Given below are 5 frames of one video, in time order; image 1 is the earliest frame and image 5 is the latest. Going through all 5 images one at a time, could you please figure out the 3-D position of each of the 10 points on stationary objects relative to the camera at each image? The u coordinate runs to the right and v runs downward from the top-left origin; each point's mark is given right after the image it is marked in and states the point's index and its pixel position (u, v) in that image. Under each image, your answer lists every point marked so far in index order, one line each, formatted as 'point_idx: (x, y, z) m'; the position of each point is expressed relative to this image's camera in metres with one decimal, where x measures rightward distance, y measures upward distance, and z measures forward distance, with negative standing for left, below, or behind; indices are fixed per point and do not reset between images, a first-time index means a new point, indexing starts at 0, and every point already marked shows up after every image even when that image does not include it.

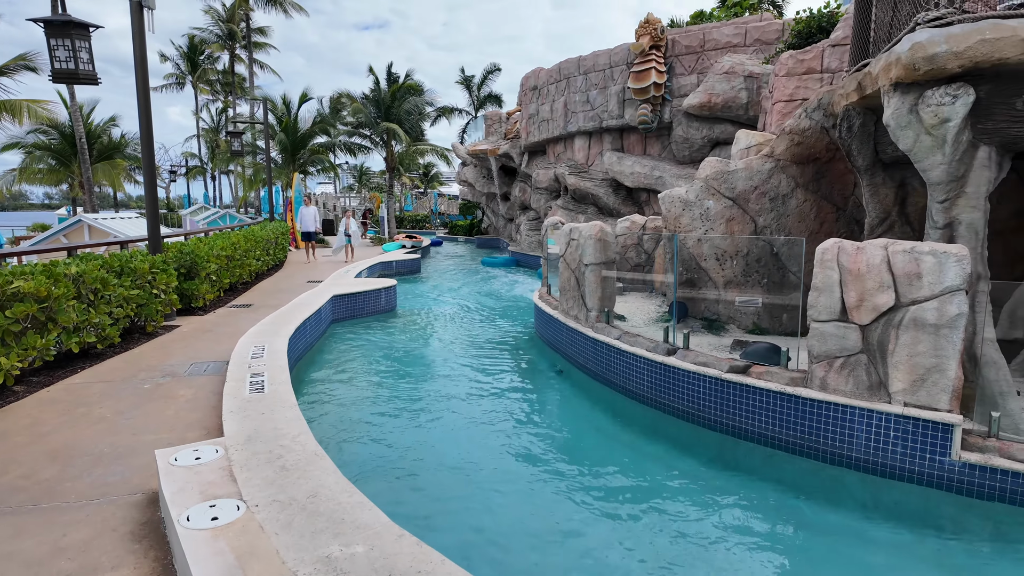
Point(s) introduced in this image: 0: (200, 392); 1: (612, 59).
0: (-2.6, -0.9, +4.9) m
1: (+2.3, +5.2, +13.5) m
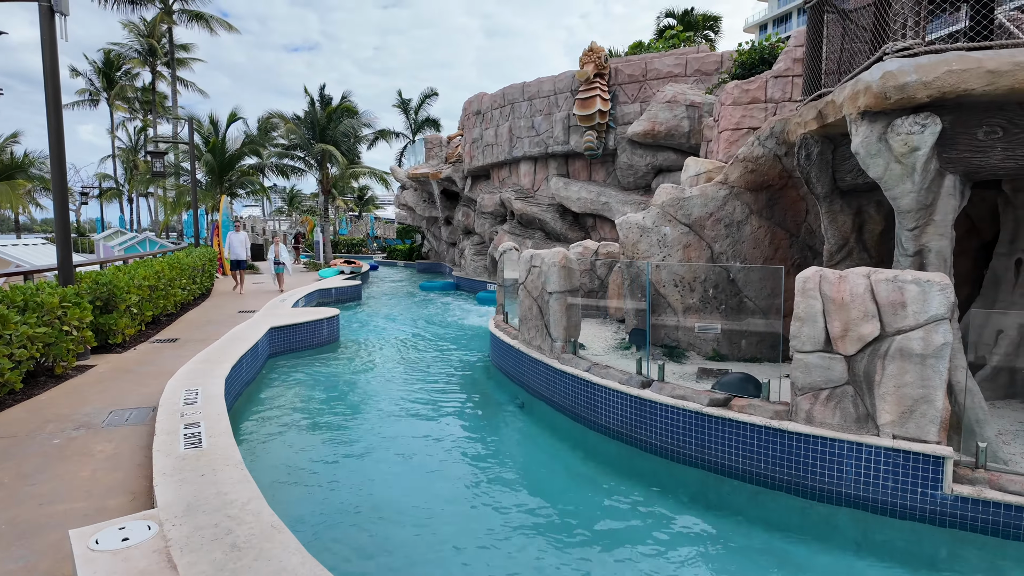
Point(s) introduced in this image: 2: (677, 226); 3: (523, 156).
0: (-2.8, -1.1, +4.2) m
1: (+1.0, +4.6, +13.6) m
2: (+2.0, +0.8, +7.3) m
3: (+0.3, +3.2, +14.5) m
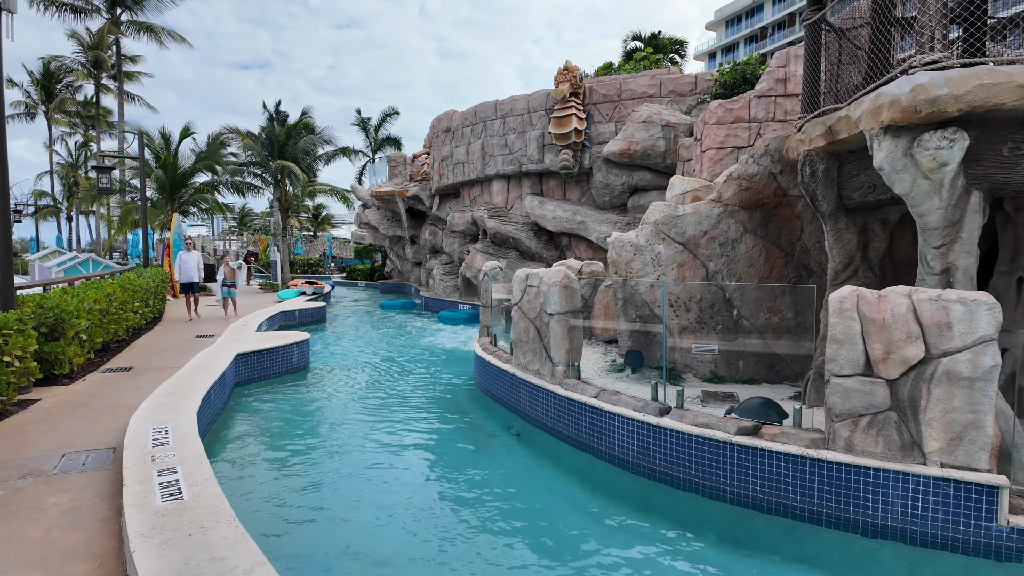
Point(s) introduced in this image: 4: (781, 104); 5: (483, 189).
0: (-2.6, -1.3, +3.6) m
1: (+0.4, +4.1, +13.4) m
2: (+1.9, +0.5, +7.2) m
3: (-0.4, +2.7, +14.2) m
4: (+3.9, +2.6, +8.6) m
5: (-0.7, +2.5, +15.1) m
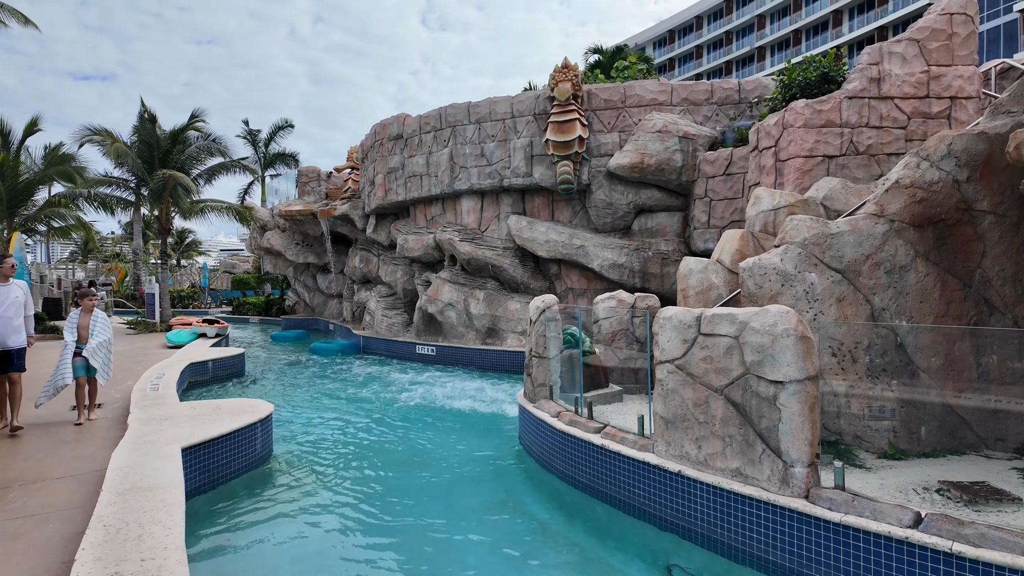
0: (-0.9, -1.5, +0.9) m
1: (0.0, +3.4, +11.3) m
2: (+2.8, +0.1, +5.4) m
3: (-0.9, +2.0, +11.9) m
4: (+4.4, +2.2, +7.3) m
5: (-1.4, +1.7, +12.7) m
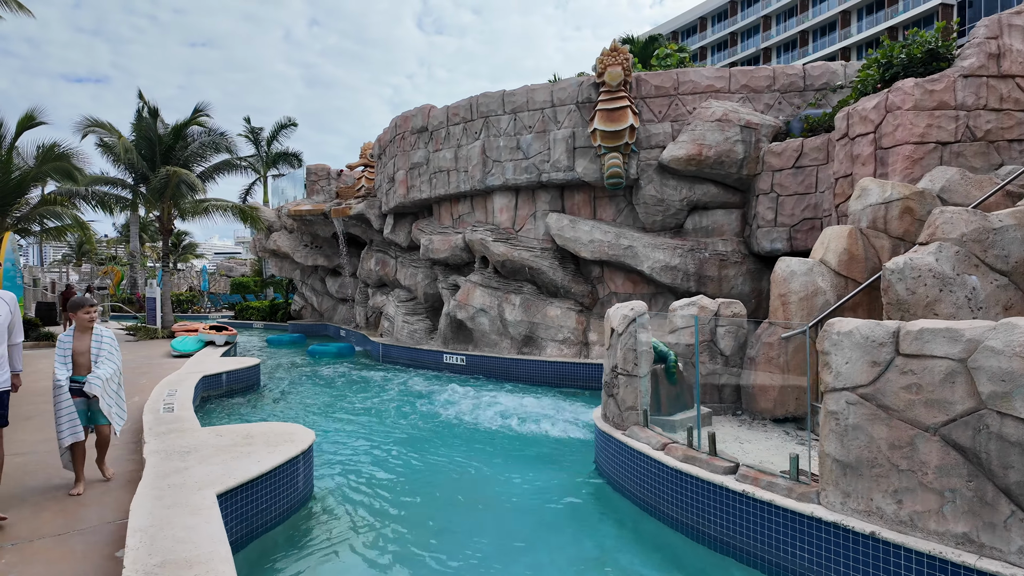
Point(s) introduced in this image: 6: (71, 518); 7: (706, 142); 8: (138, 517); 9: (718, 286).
0: (-0.1, -1.5, -0.1) m
1: (+0.7, +3.4, +10.4) m
2: (+3.6, +0.1, +4.4) m
3: (-0.2, +1.9, +11.0) m
4: (+5.2, +2.1, +6.4) m
5: (-0.7, +1.6, +11.8) m
6: (-2.8, -1.5, +3.7) m
7: (+3.0, +2.3, +9.2) m
8: (-2.2, -1.3, +3.4) m
9: (+3.3, 0.0, +9.6) m
